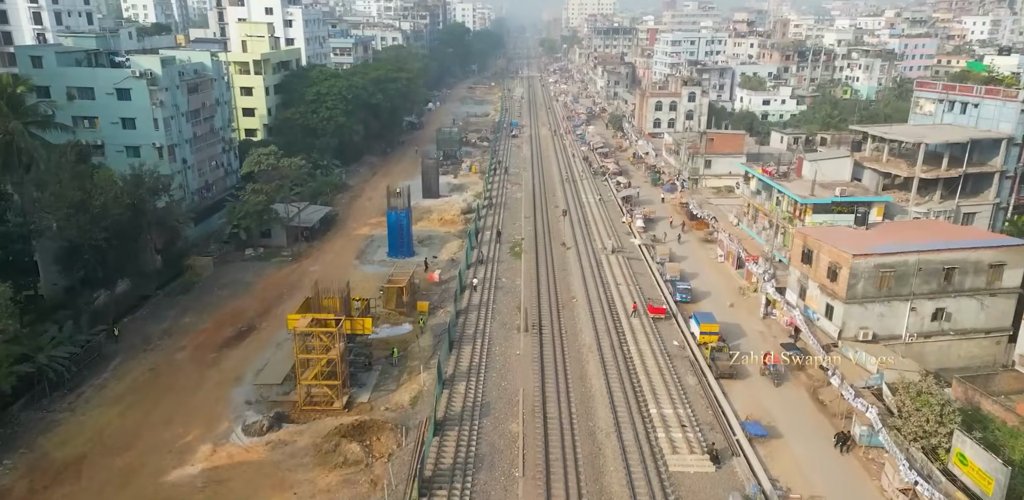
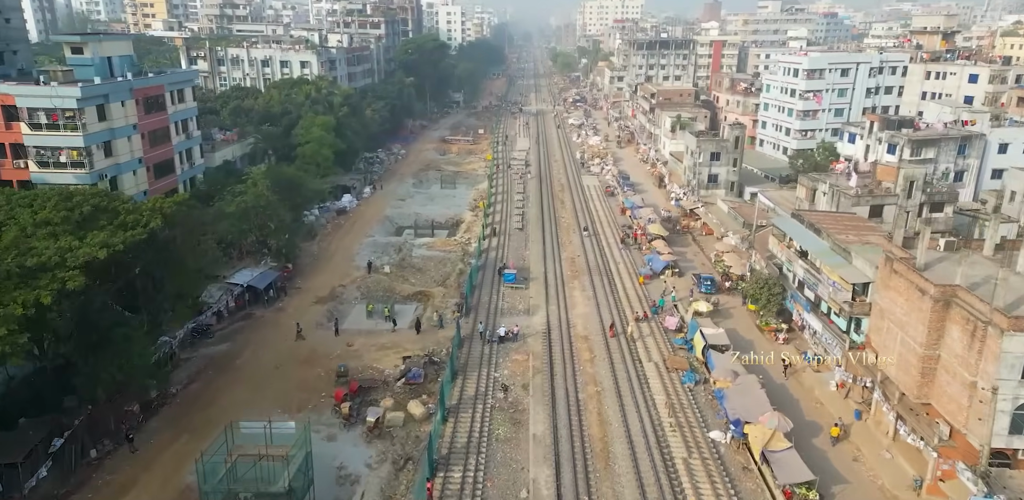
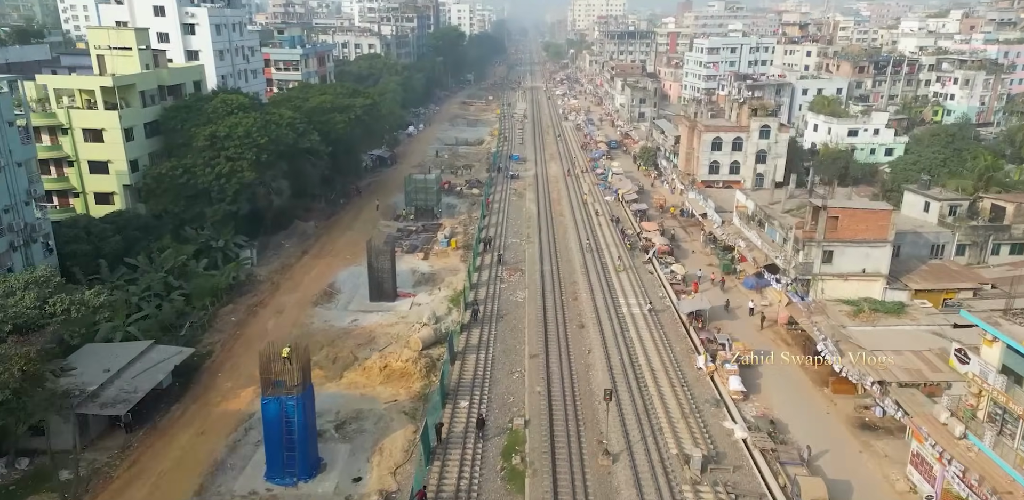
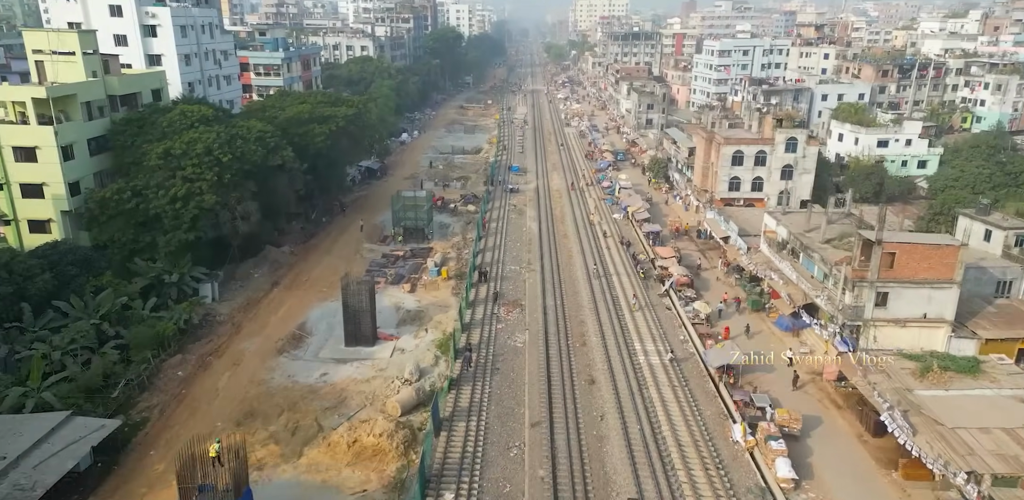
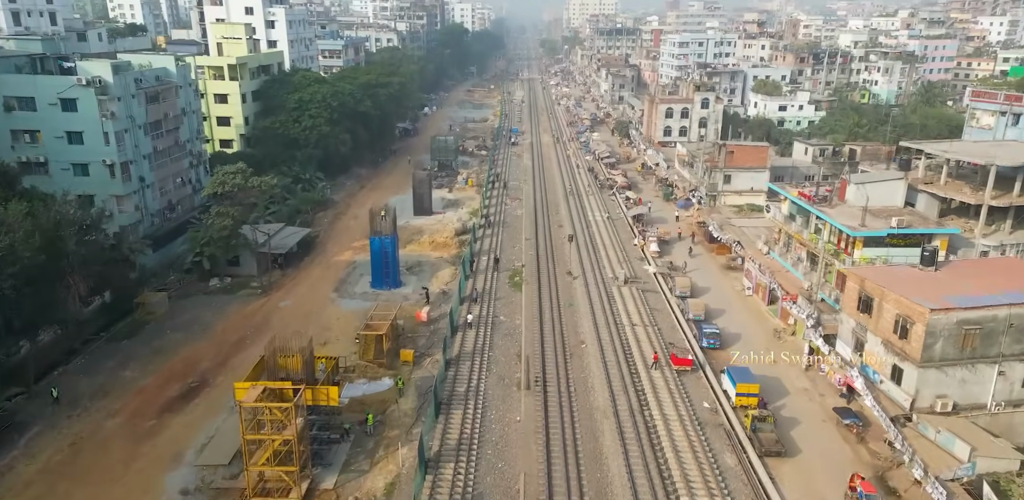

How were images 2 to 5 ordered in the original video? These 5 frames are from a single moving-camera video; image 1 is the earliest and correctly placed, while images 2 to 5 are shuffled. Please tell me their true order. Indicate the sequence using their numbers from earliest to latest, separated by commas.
5, 3, 4, 2
